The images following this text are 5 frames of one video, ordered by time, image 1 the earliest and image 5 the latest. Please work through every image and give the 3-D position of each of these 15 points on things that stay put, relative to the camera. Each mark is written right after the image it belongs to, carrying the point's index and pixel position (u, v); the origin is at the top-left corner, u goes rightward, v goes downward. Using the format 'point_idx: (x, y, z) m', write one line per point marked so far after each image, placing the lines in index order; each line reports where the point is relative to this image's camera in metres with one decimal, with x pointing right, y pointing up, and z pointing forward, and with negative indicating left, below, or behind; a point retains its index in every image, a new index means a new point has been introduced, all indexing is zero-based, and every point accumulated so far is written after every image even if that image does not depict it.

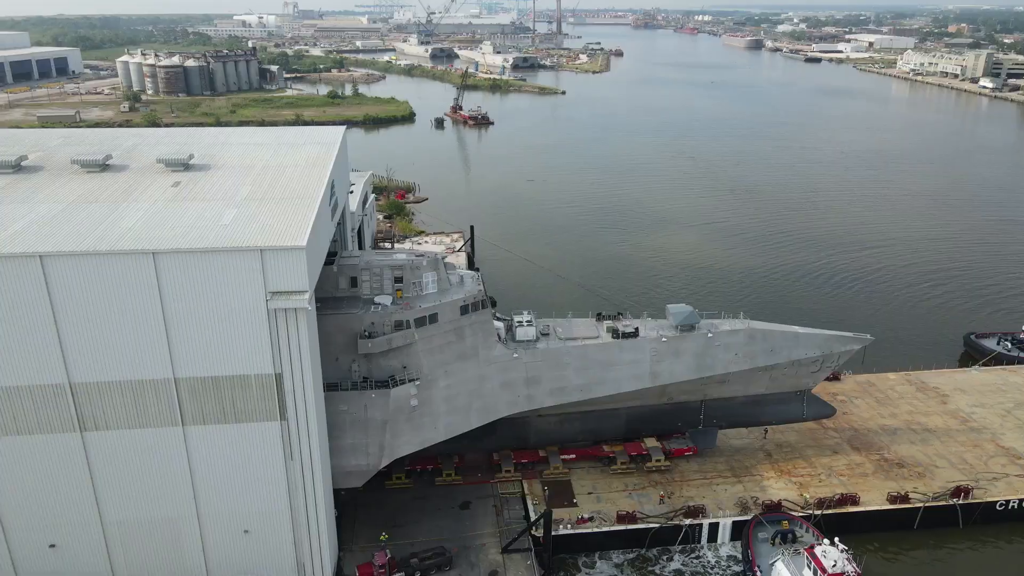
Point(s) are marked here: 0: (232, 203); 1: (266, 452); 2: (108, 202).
0: (-6.1, +1.9, +15.9) m
1: (-5.1, -3.4, +15.0) m
2: (-8.6, +1.9, +15.7) m
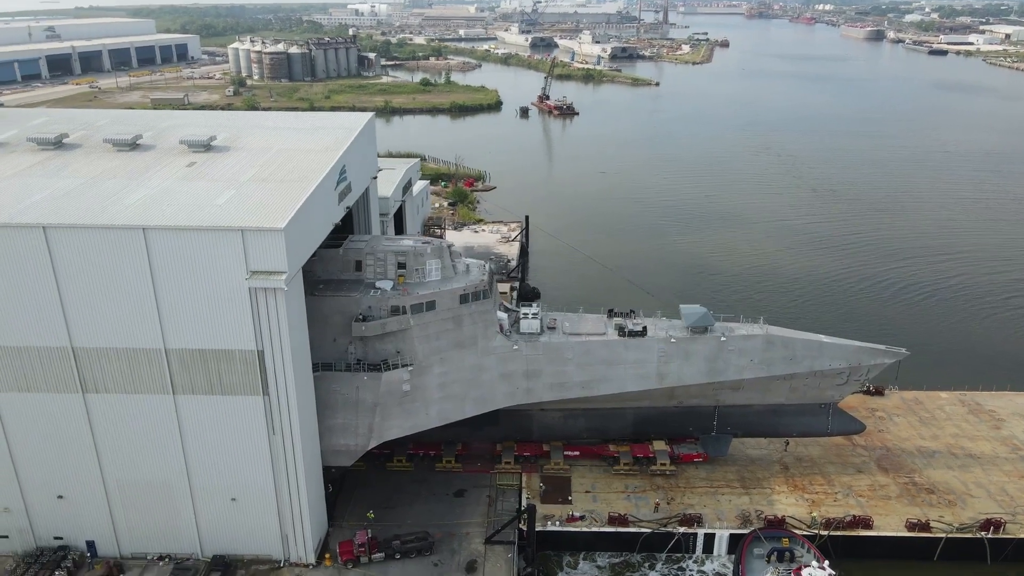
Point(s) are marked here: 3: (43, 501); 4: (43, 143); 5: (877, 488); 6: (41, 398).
0: (-6.2, +2.4, +16.5) m
1: (-5.6, -2.9, +15.6) m
2: (-8.8, +2.5, +16.6) m
3: (-10.6, -4.8, +16.5) m
4: (-11.8, +3.7, +18.4) m
5: (+9.8, -5.3, +19.6) m
6: (-10.0, -2.3, +15.5) m
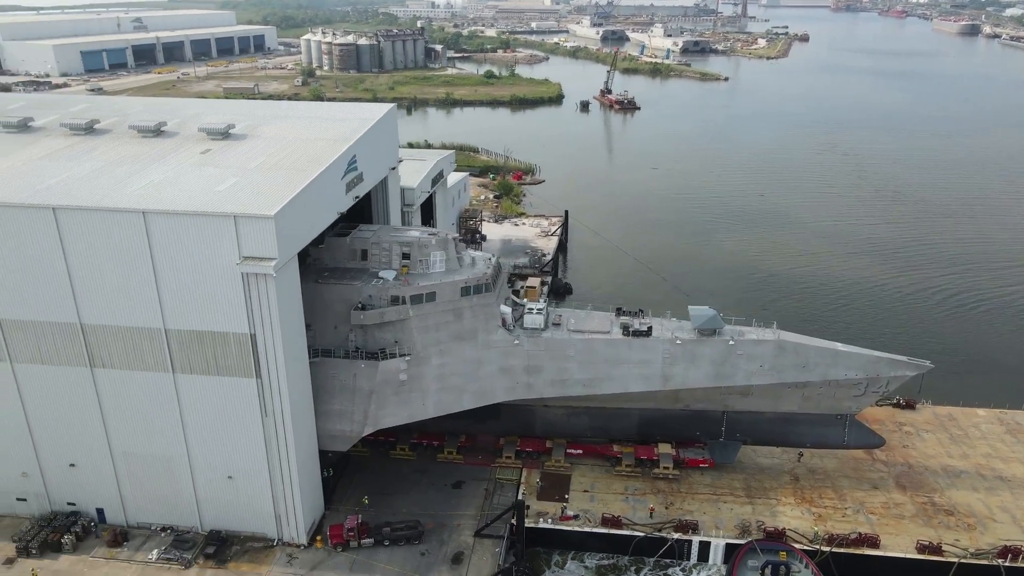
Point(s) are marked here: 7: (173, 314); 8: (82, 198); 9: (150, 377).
0: (-6.3, +2.7, +16.9) m
1: (-5.9, -2.6, +16.1) m
2: (-8.8, +2.9, +17.3) m
3: (-10.8, -4.3, +17.4) m
4: (-11.6, +4.2, +19.3) m
5: (+9.7, -5.5, +18.6) m
6: (-10.3, -1.8, +16.3) m
7: (-7.2, -0.5, +15.5) m
8: (-9.0, +1.9, +15.3) m
9: (-8.0, -2.0, +16.1) m
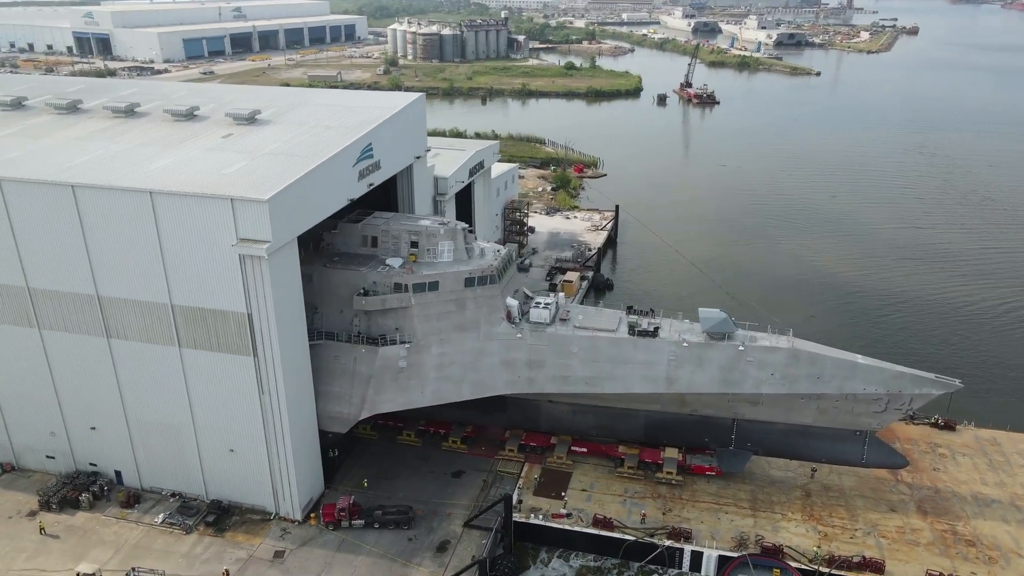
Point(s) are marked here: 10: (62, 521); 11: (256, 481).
0: (-6.2, +3.2, +17.5) m
1: (-6.1, -2.1, +16.6) m
2: (-8.6, +3.5, +18.1) m
3: (-11.0, -3.6, +18.5) m
4: (-11.1, +5.0, +20.4) m
5: (+9.5, -5.8, +17.5) m
6: (-10.4, -1.2, +17.4) m
7: (-7.4, -0.1, +16.2) m
8: (-9.1, +2.5, +16.2) m
9: (-8.2, -1.4, +16.9) m
10: (-10.9, -5.6, +17.7) m
11: (-6.2, -4.7, +17.7) m
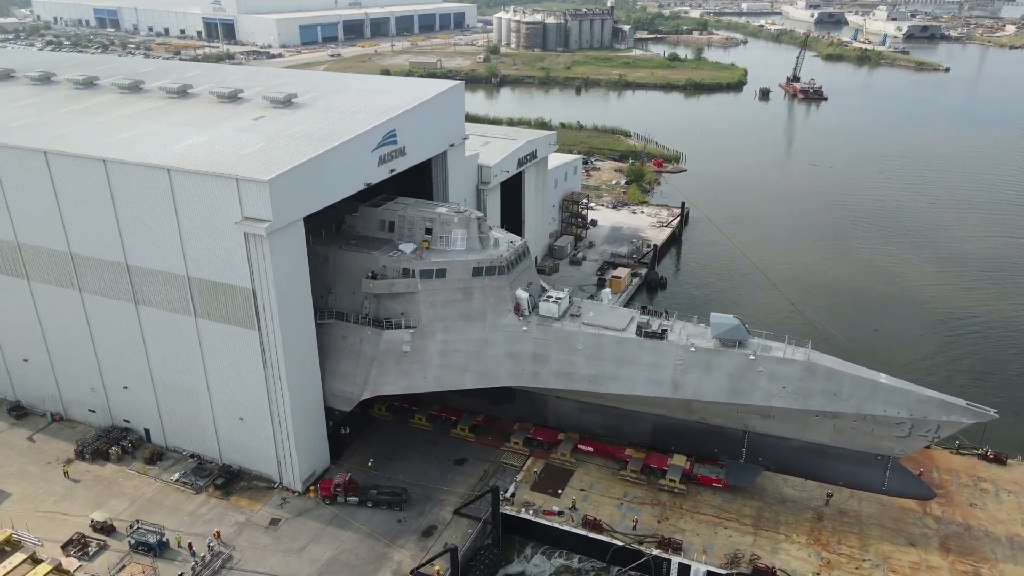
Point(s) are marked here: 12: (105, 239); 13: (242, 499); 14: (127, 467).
0: (-5.9, +3.7, +18.1) m
1: (-6.2, -1.6, +17.4) m
2: (-8.2, +4.2, +19.1) m
3: (-10.9, -2.8, +20.0) m
4: (-10.2, +5.8, +21.7) m
5: (+9.1, -6.2, +16.1) m
6: (-10.3, -0.4, +18.7) m
7: (-7.4, +0.6, +17.1) m
8: (-9.0, +3.2, +17.3) m
9: (-8.2, -0.7, +17.9) m
10: (-11.0, -4.8, +19.1) m
11: (-6.3, -4.1, +18.5) m
12: (-10.0, +1.2, +17.9) m
13: (-6.7, -5.3, +18.2) m
14: (-10.1, -4.7, +19.2) m
